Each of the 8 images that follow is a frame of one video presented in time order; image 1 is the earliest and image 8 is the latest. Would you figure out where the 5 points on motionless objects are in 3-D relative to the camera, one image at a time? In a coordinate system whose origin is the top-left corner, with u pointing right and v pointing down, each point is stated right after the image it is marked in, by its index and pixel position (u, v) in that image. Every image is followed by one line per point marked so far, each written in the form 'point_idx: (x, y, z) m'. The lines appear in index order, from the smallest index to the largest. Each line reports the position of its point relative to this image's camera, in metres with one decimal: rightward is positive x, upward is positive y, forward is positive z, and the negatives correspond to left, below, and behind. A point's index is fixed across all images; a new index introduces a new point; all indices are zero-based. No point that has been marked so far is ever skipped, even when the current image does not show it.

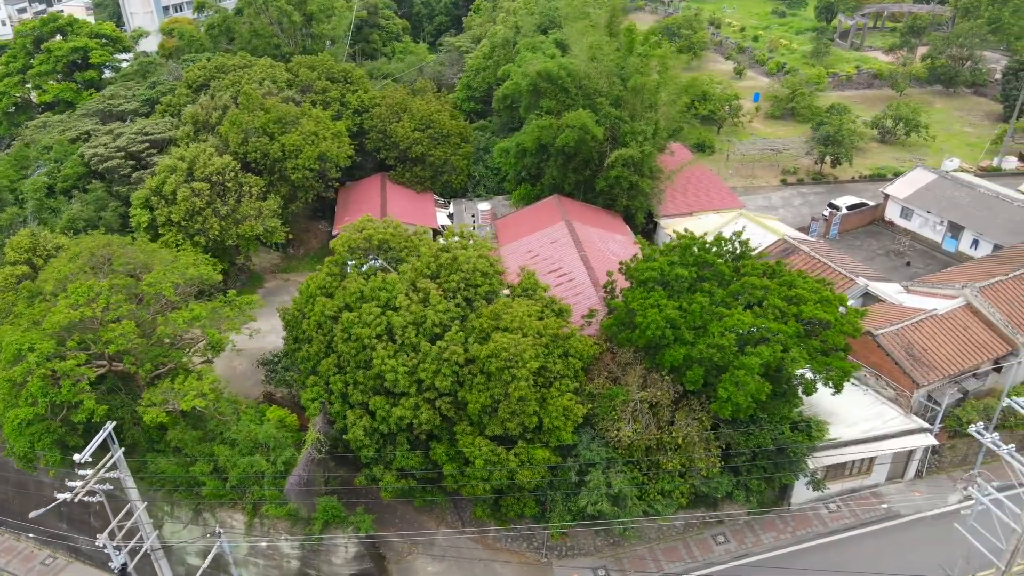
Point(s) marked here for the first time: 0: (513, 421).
0: (0.0, -3.2, +18.0) m
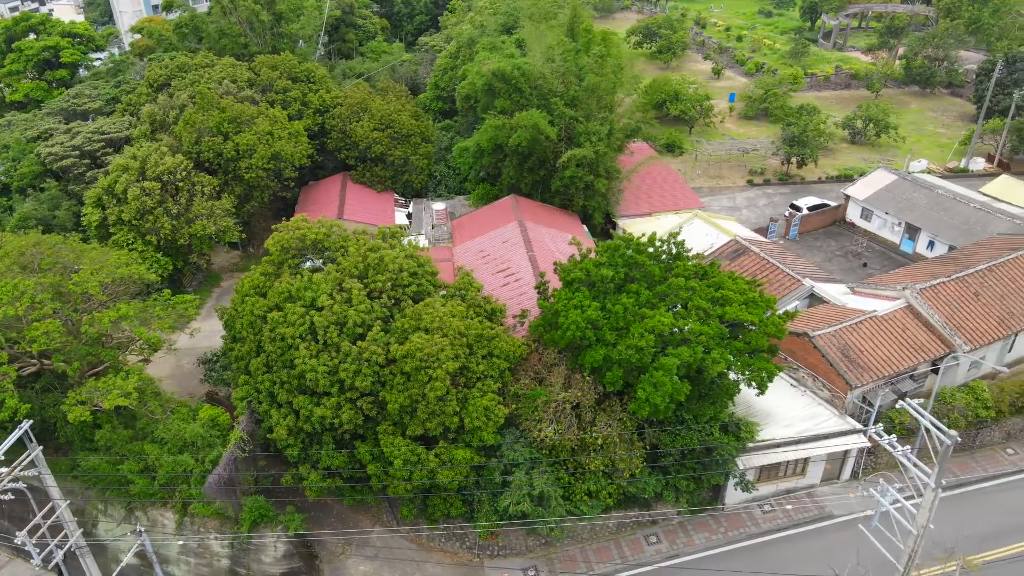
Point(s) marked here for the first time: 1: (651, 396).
0: (-1.9, -3.2, +18.0) m
1: (+3.3, -2.6, +17.6) m
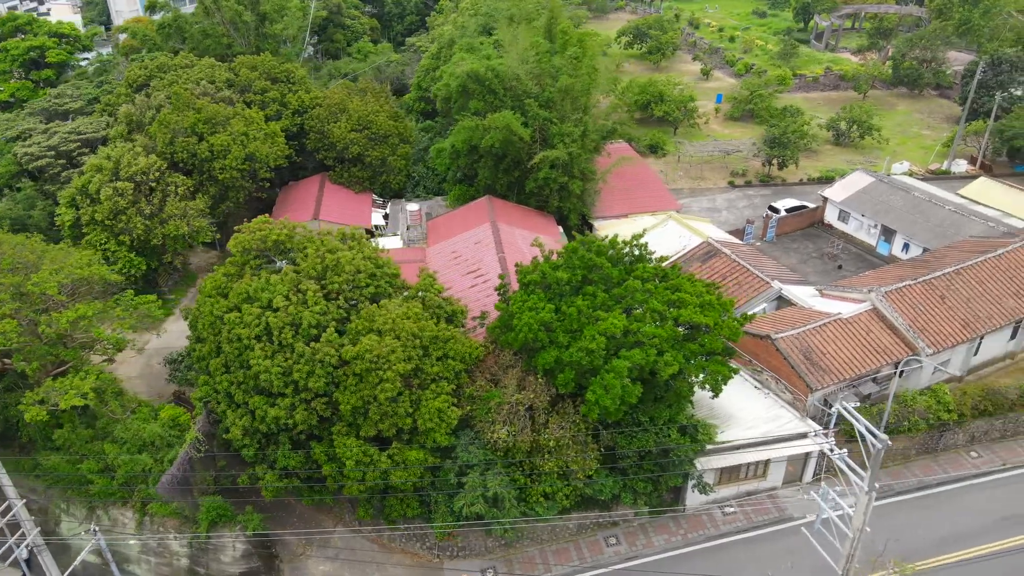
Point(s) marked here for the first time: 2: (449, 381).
0: (-3.1, -3.3, +18.1) m
1: (+2.1, -2.6, +17.7) m
2: (-1.6, -2.4, +19.0) m
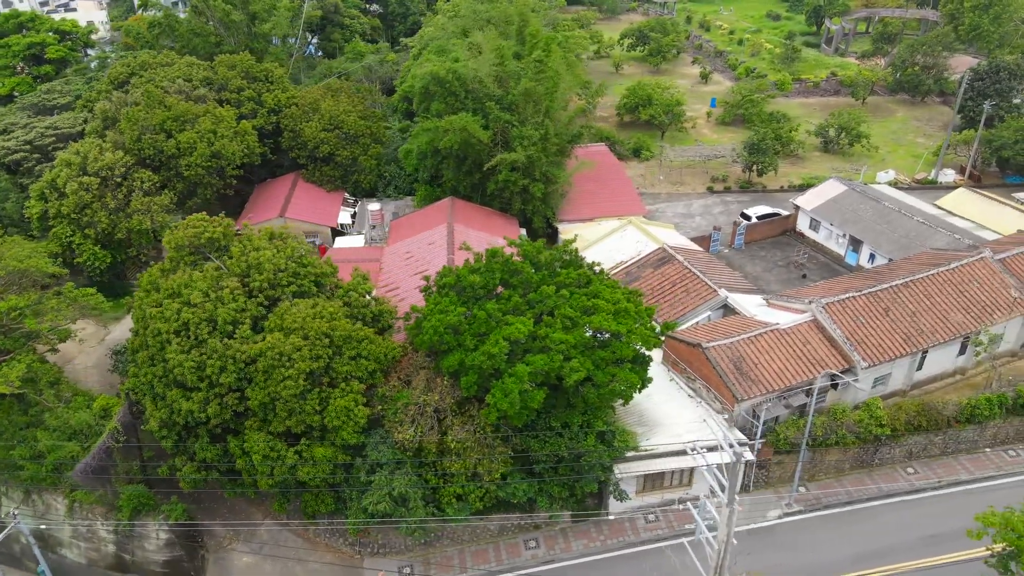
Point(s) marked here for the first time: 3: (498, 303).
0: (-5.5, -3.3, +18.5) m
1: (-0.3, -2.7, +17.8) m
2: (-3.9, -2.4, +19.2) m
3: (-0.4, -0.4, +19.5) m
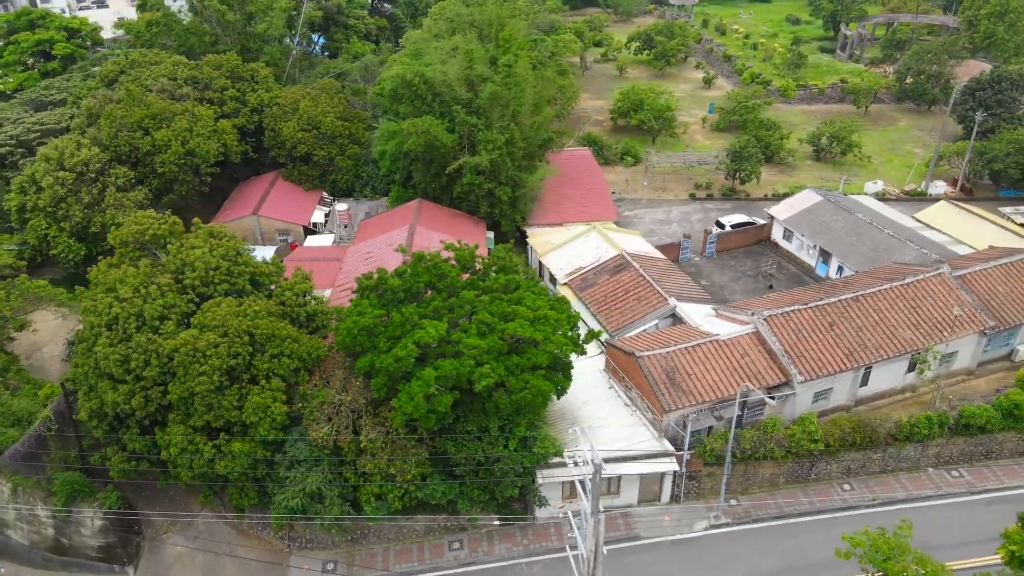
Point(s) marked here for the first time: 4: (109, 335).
0: (-7.7, -3.2, +19.0) m
1: (-2.5, -2.8, +18.1) m
2: (-6.1, -2.4, +19.7) m
3: (-2.5, -0.5, +19.8) m
4: (-10.7, -1.2, +19.8) m
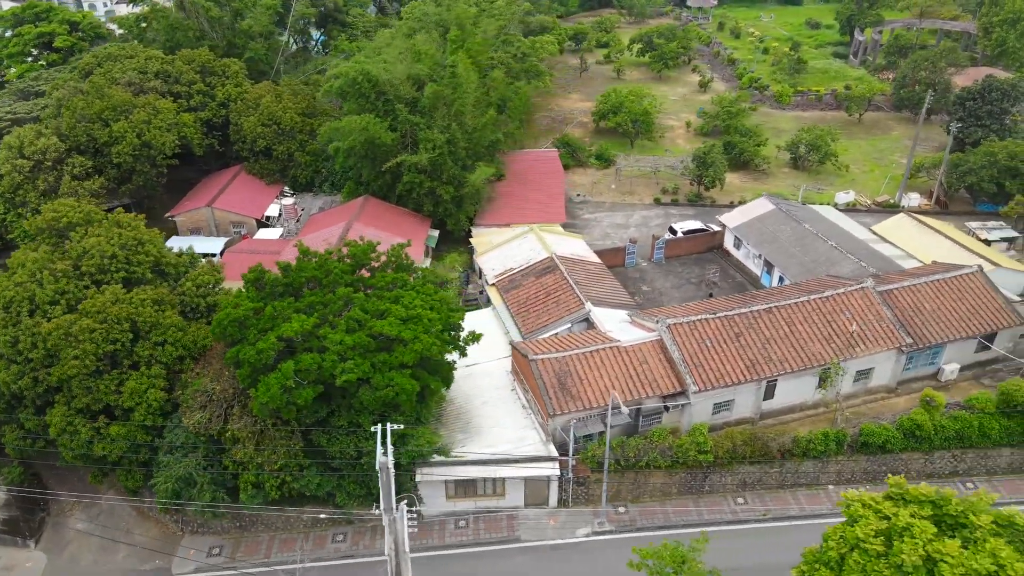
0: (-11.2, -2.9, +19.7) m
1: (-6.1, -2.7, +18.5) m
2: (-9.6, -2.1, +20.3) m
3: (-5.9, -0.3, +20.1) m
4: (-14.1, -0.8, +20.6) m
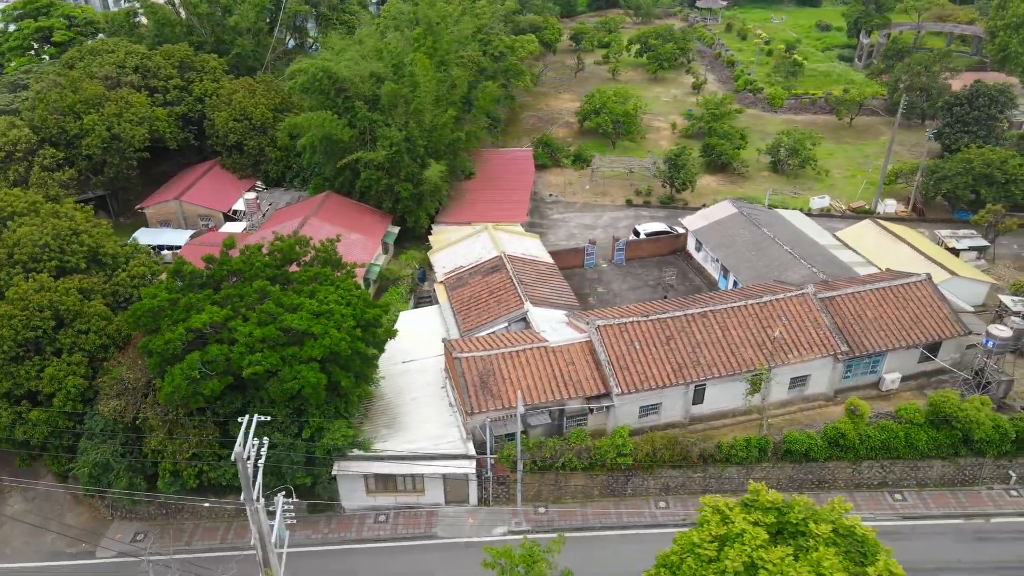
0: (-13.7, -2.6, +20.2) m
1: (-8.6, -2.5, +18.8) m
2: (-12.0, -1.8, +20.7) m
3: (-8.2, -0.1, +20.5) m
4: (-16.5, -0.4, +21.2) m
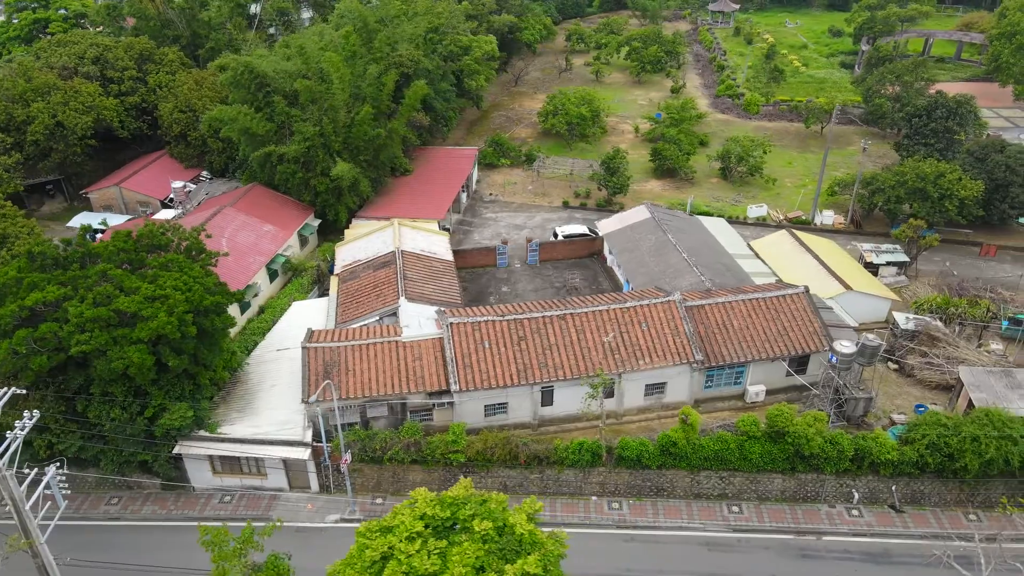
0: (-18.6, -1.8, +21.6) m
1: (-13.6, -1.9, +19.9) m
2: (-16.8, -1.1, +22.0) m
3: (-13.1, +0.4, +21.5) m
4: (-21.2, +0.5, +22.9) m
